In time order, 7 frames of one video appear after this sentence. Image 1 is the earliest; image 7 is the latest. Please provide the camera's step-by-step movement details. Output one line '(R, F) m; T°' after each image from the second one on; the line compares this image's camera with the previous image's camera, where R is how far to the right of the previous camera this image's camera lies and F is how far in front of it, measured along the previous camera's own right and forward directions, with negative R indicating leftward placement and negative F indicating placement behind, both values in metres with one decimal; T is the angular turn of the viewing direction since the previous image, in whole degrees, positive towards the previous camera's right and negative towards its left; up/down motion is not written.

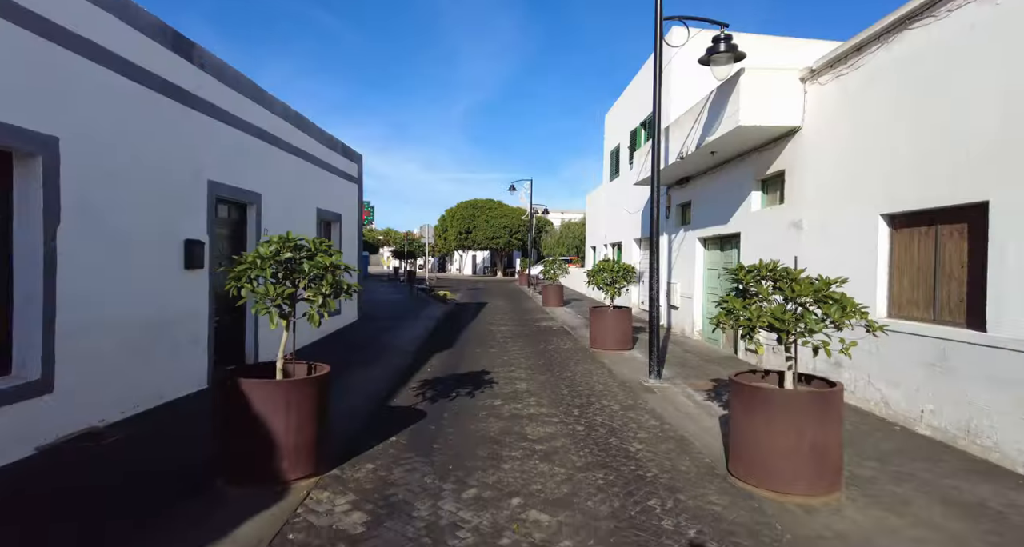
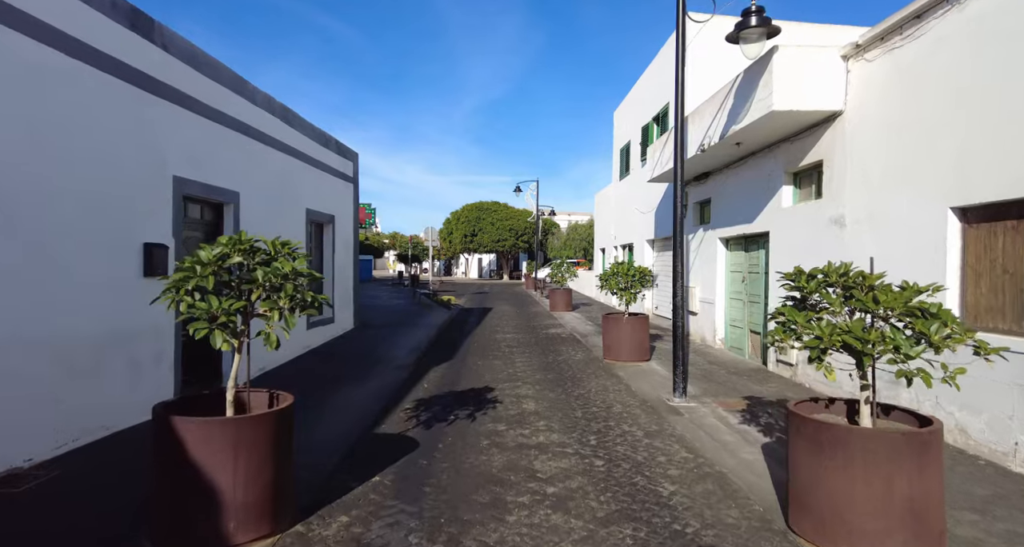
(0.0, +0.8) m; -1°
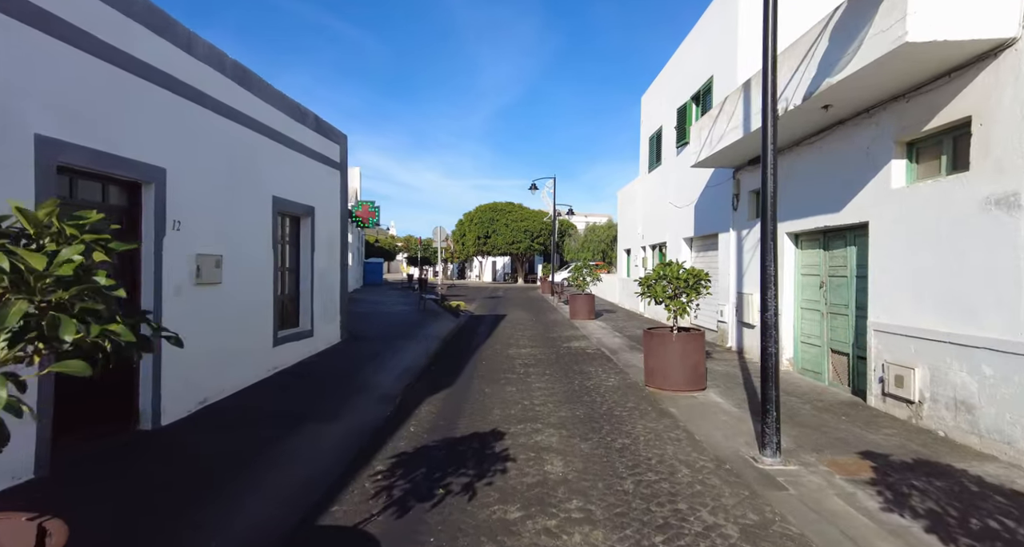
(0.0, +1.9) m; -2°
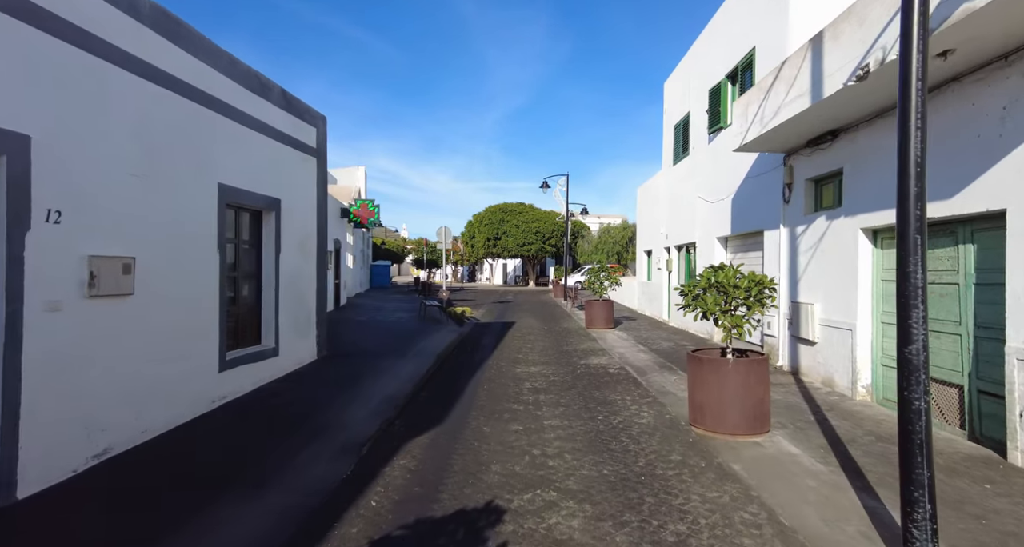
(+0.1, +1.6) m; -1°
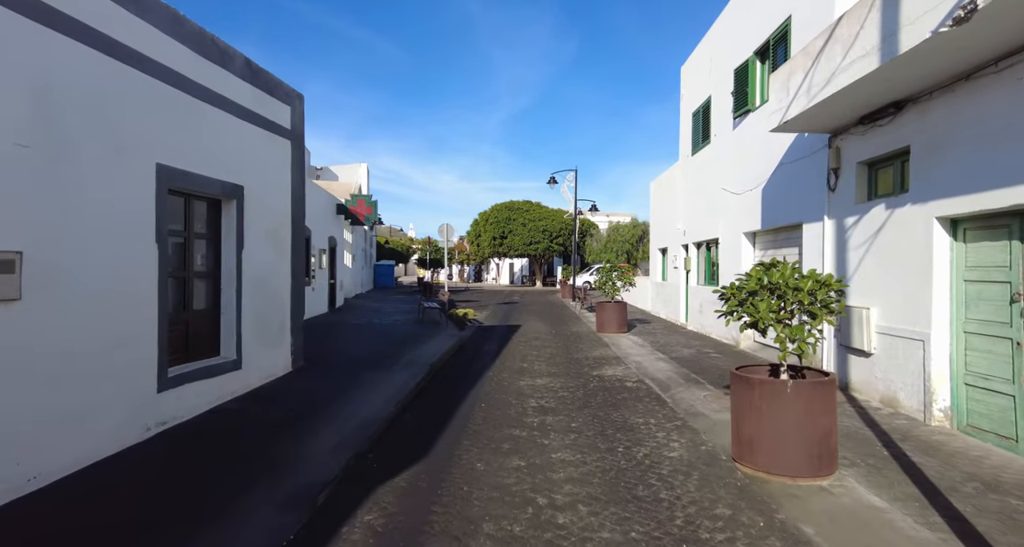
(+0.1, +1.1) m; -1°
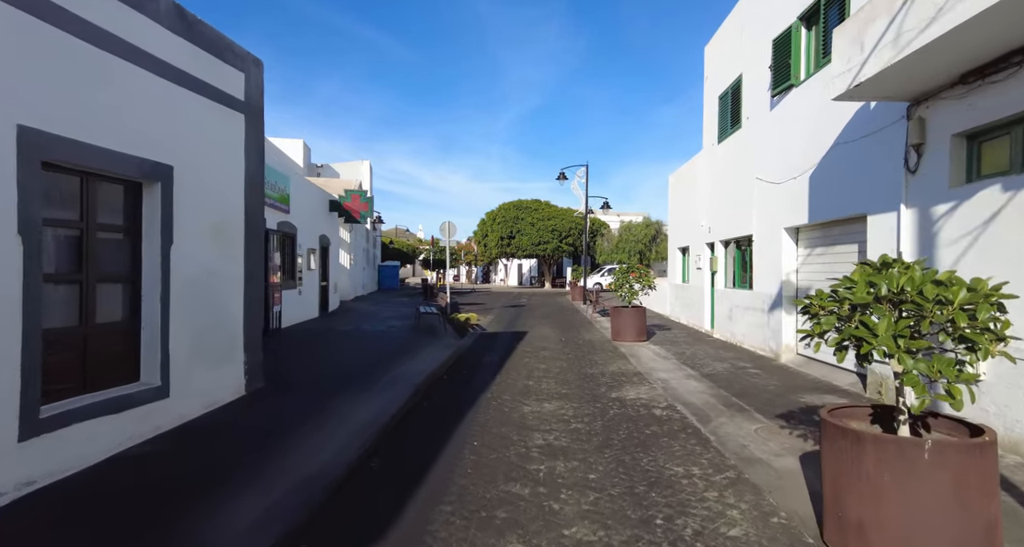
(+0.1, +1.5) m; -1°
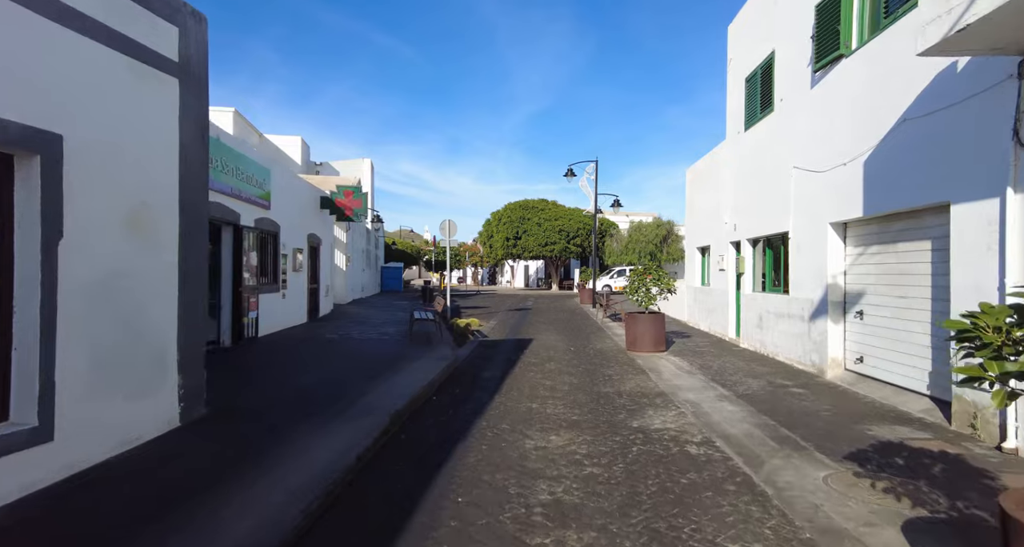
(+0.1, +1.3) m; -1°
